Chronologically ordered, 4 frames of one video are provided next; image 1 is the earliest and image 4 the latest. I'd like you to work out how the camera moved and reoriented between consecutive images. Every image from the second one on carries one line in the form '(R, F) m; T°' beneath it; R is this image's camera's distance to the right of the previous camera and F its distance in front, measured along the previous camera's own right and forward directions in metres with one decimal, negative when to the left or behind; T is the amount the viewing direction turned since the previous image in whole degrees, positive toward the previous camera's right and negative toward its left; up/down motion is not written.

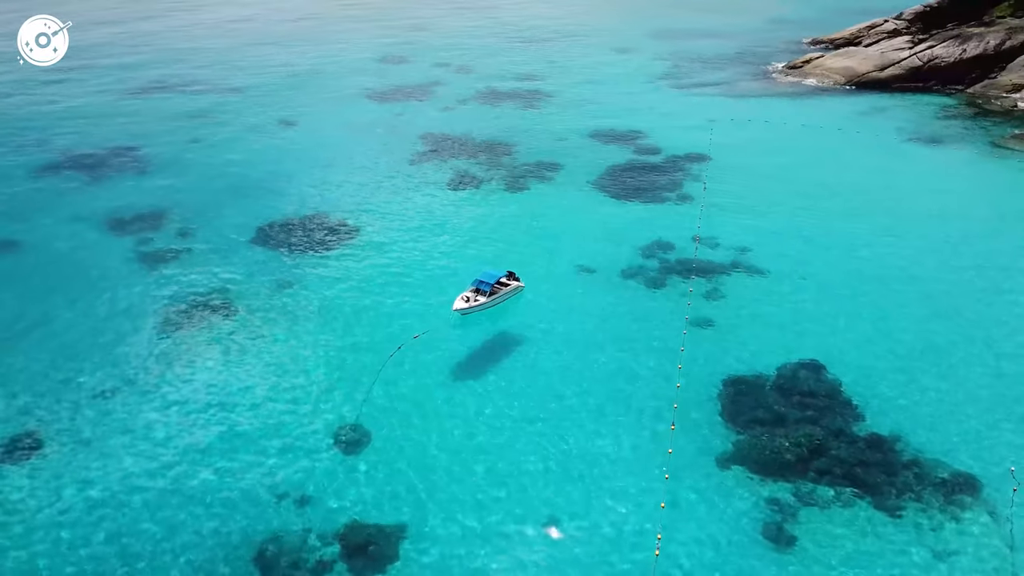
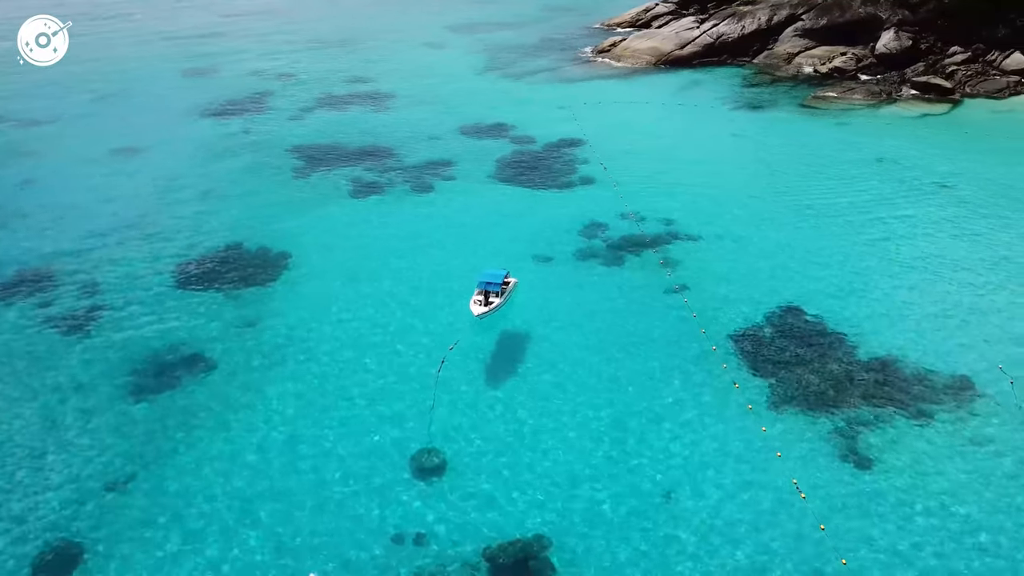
(-6.3, +1.3) m; +15°
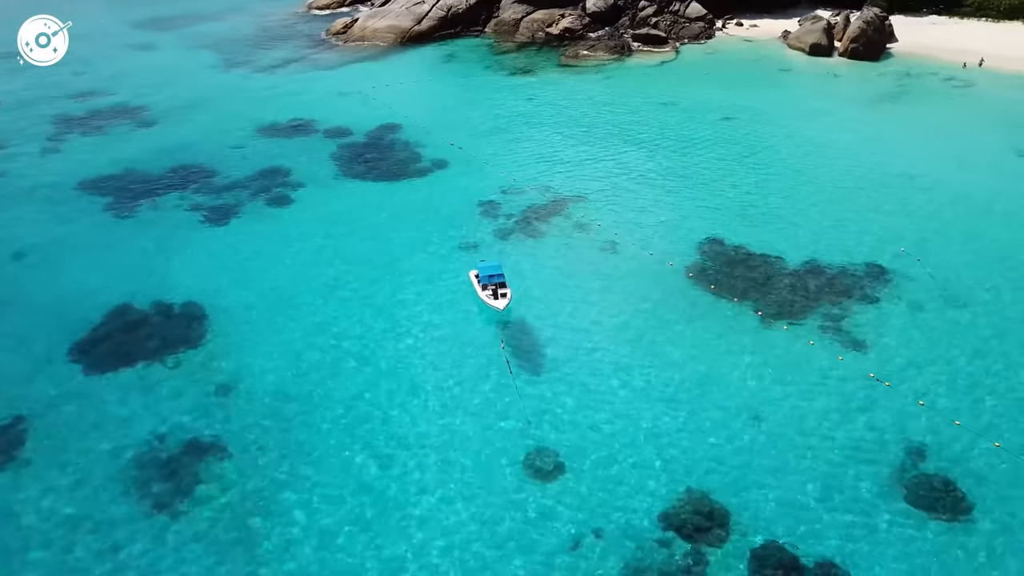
(-8.8, +1.6) m; +21°
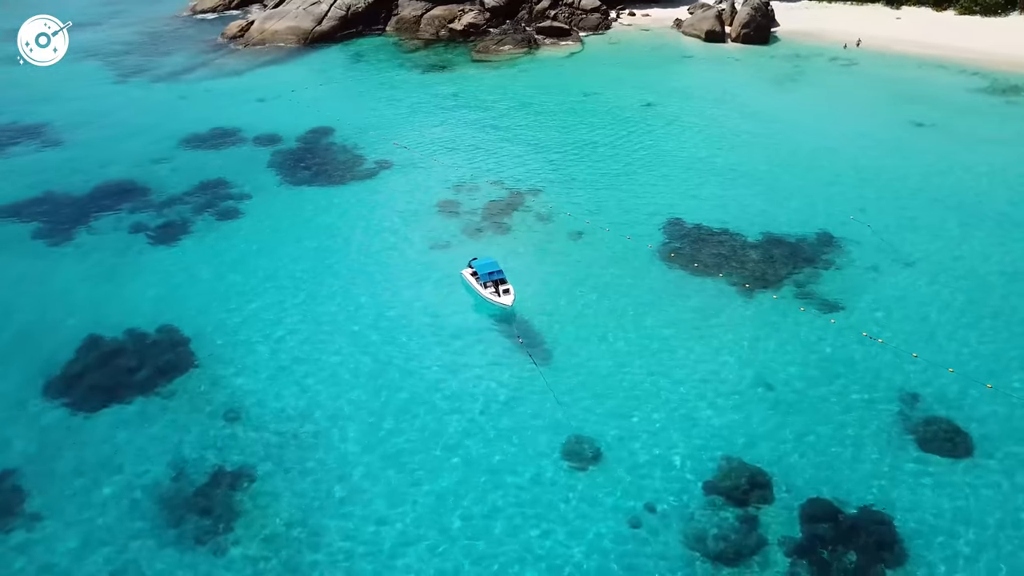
(-3.5, -0.5) m; +8°
